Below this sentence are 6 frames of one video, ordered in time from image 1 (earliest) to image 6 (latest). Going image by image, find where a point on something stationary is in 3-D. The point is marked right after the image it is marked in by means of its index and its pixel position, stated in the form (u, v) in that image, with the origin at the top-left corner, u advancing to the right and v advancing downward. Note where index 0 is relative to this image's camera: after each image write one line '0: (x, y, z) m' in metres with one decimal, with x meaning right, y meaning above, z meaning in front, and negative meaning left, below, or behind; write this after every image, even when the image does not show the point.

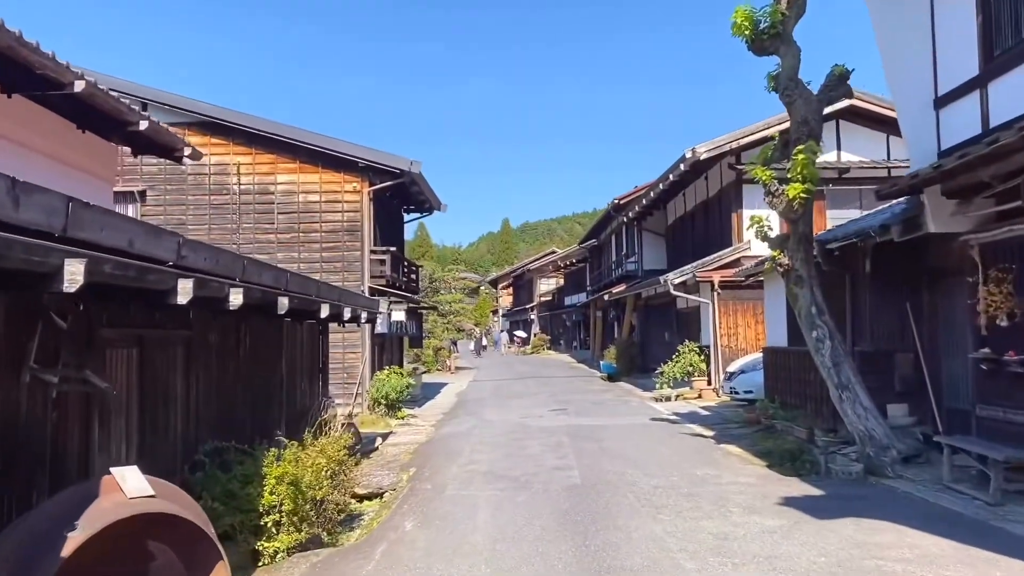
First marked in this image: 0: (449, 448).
0: (-0.8, -2.1, +11.5) m
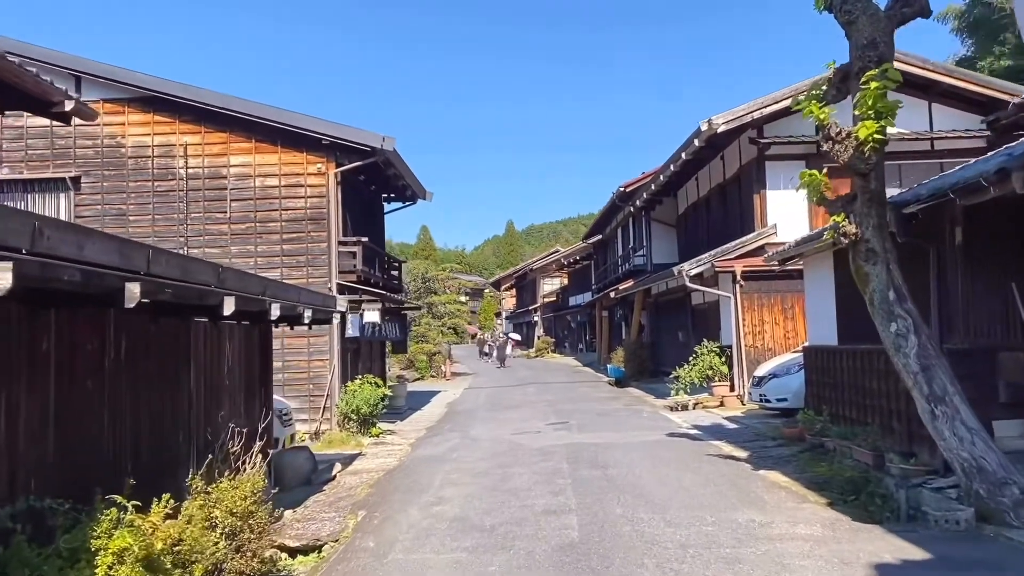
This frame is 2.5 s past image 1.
0: (-1.0, -2.0, +9.2) m
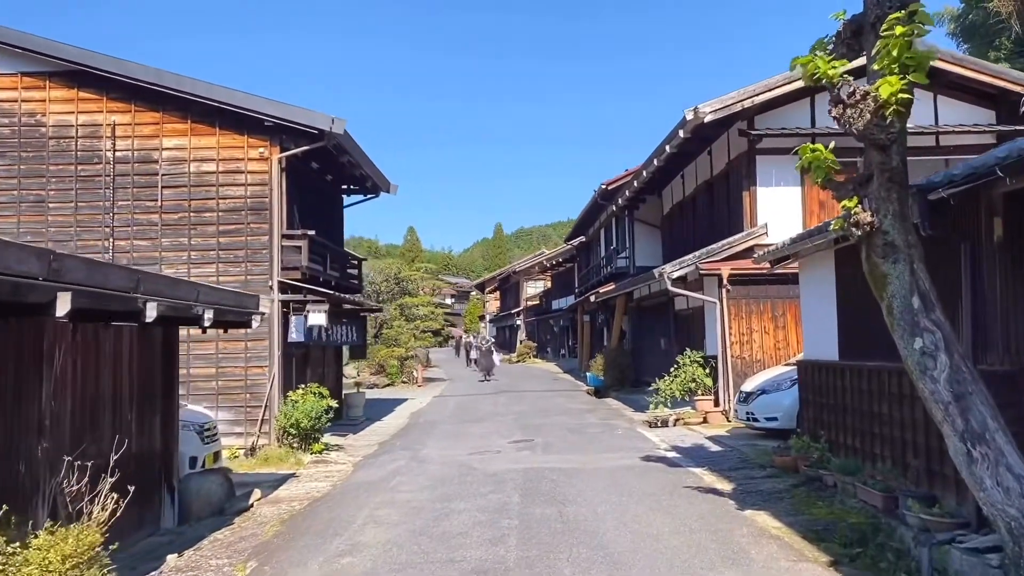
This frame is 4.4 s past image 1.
0: (-1.5, -2.0, +7.7) m
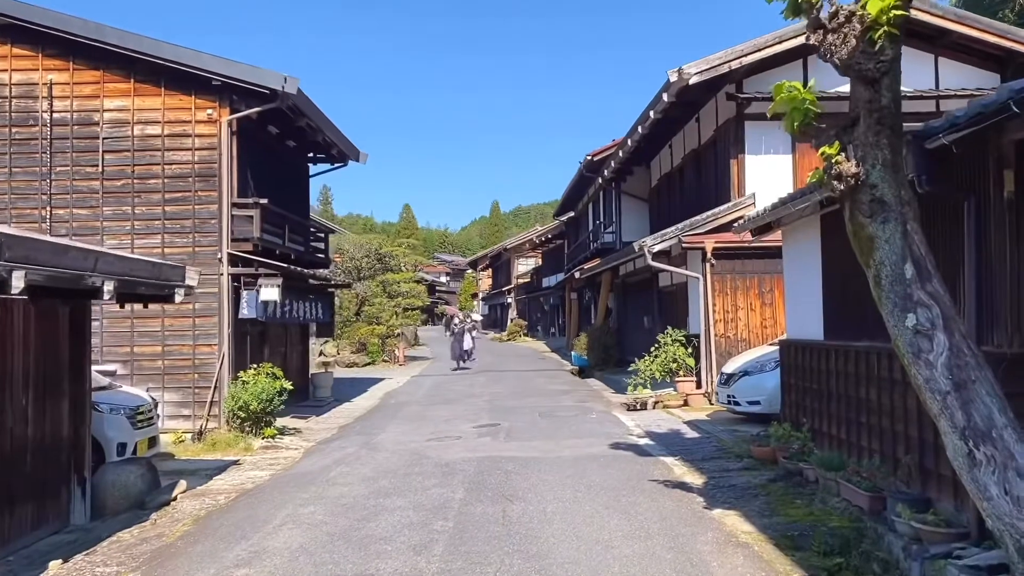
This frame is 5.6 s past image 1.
0: (-2.0, -1.7, +6.8) m
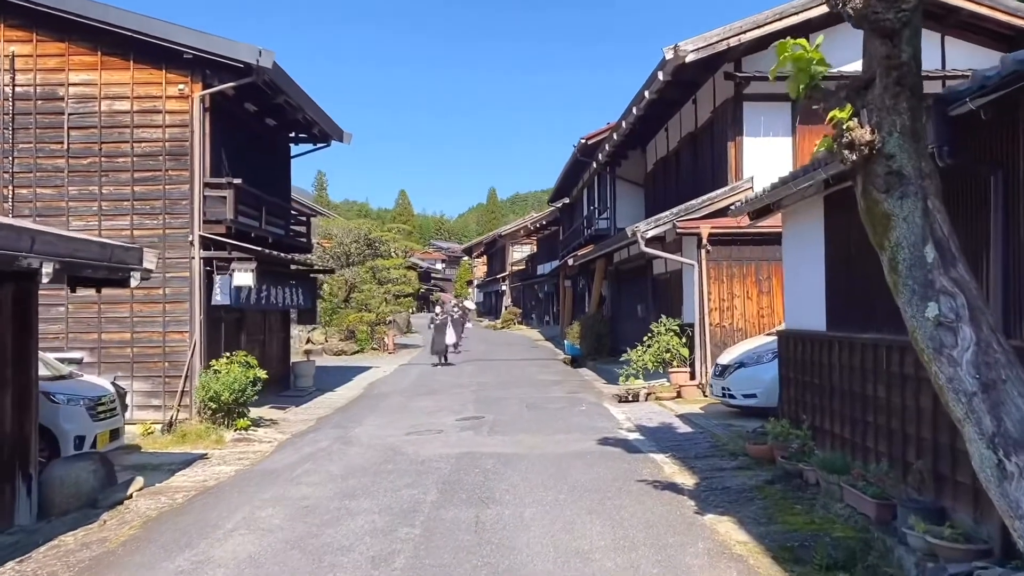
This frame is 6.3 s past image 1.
0: (-2.2, -1.6, +6.3) m
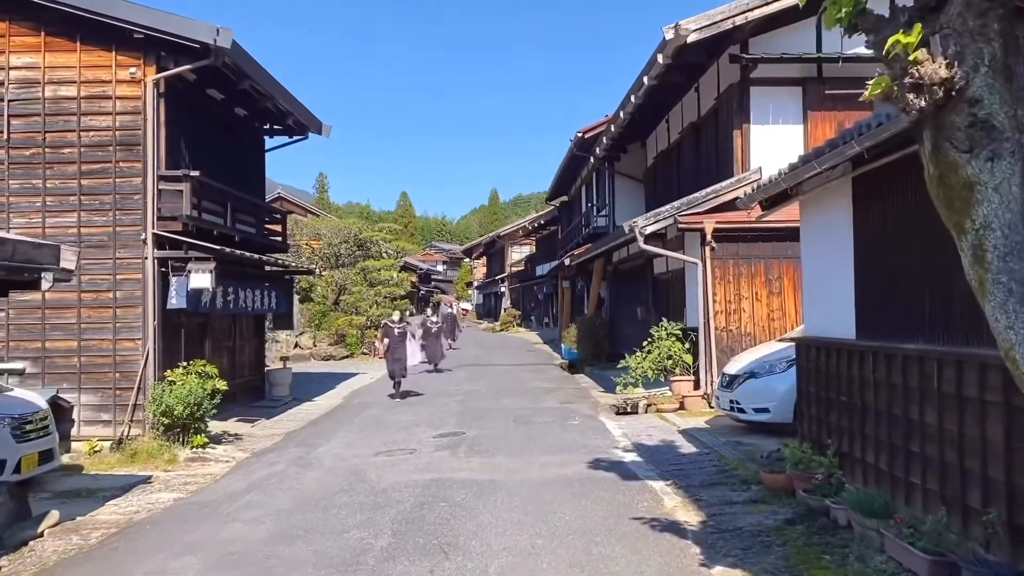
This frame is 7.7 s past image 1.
0: (-2.3, -1.6, +5.2) m
